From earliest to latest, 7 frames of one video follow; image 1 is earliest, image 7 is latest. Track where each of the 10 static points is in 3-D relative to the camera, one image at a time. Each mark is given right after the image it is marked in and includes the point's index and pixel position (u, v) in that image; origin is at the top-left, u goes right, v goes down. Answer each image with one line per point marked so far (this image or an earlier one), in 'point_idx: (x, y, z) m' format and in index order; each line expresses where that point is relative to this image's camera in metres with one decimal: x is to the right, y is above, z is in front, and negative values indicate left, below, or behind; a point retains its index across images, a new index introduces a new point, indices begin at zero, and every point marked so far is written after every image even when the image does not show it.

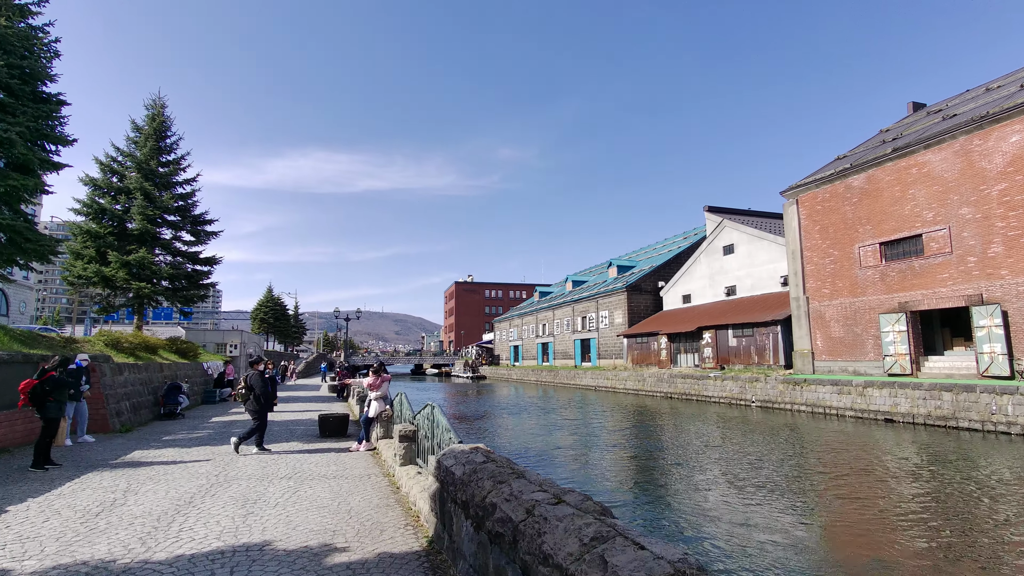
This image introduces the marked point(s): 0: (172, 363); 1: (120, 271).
0: (-10.0, -2.2, +15.3) m
1: (-13.0, +0.6, +17.3) m
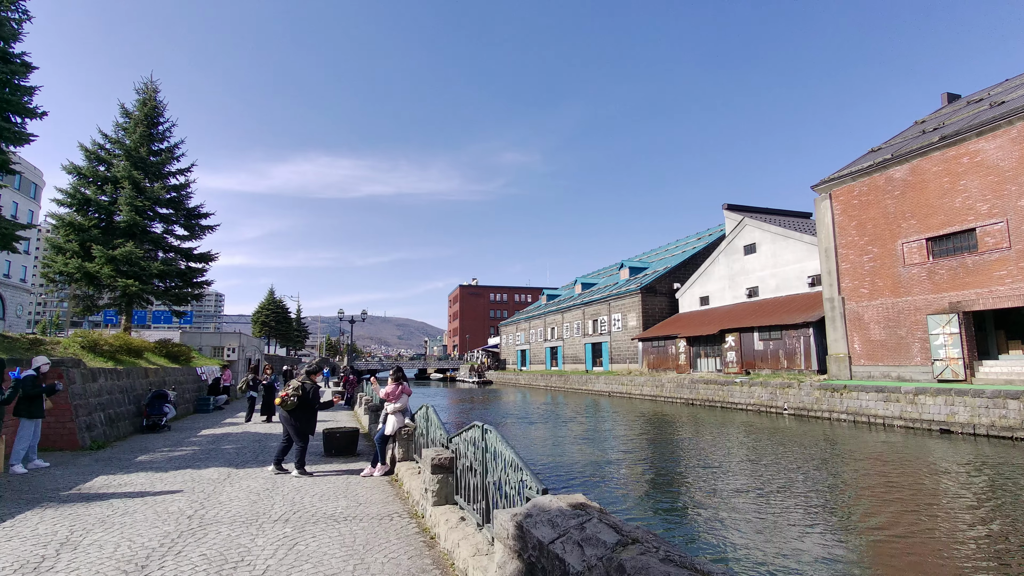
0: (-9.4, -2.1, +13.8) m
1: (-12.3, +0.6, +15.8) m
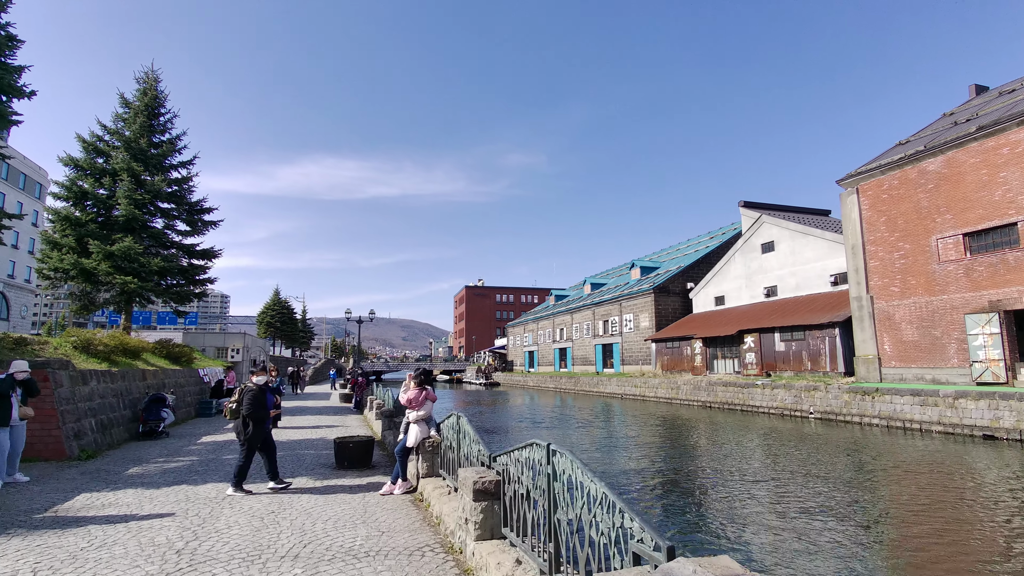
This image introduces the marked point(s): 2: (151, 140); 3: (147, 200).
0: (-8.8, -2.0, +13.0) m
1: (-11.8, +0.7, +15.0) m
2: (-11.8, +4.8, +16.9) m
3: (-11.2, +2.7, +16.0) m
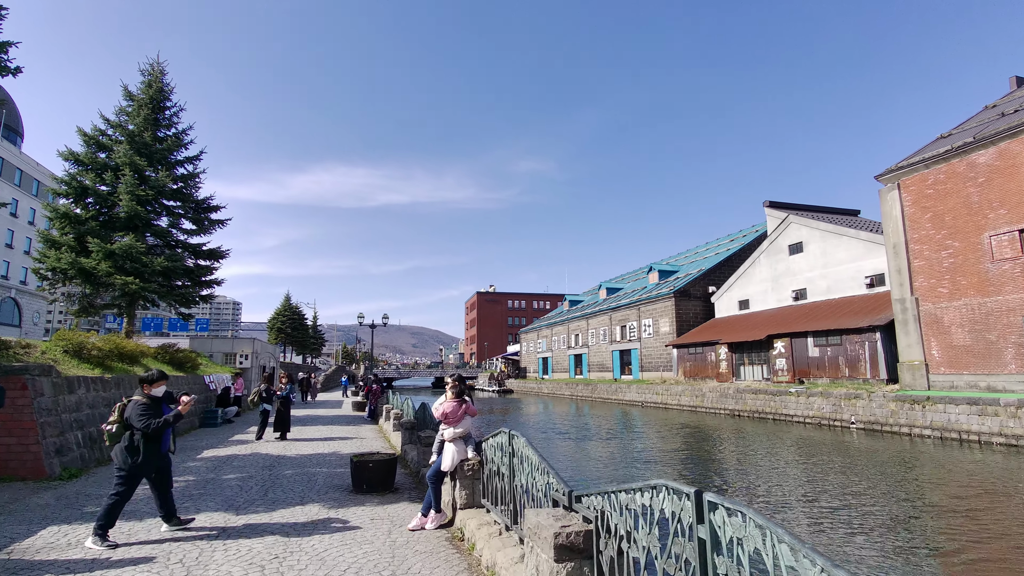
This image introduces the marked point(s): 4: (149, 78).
0: (-8.2, -2.0, +12.0) m
1: (-11.1, +0.7, +14.1) m
2: (-11.0, +4.8, +16.1) m
3: (-10.5, +2.7, +15.1) m
4: (-11.6, +6.7, +16.7) m
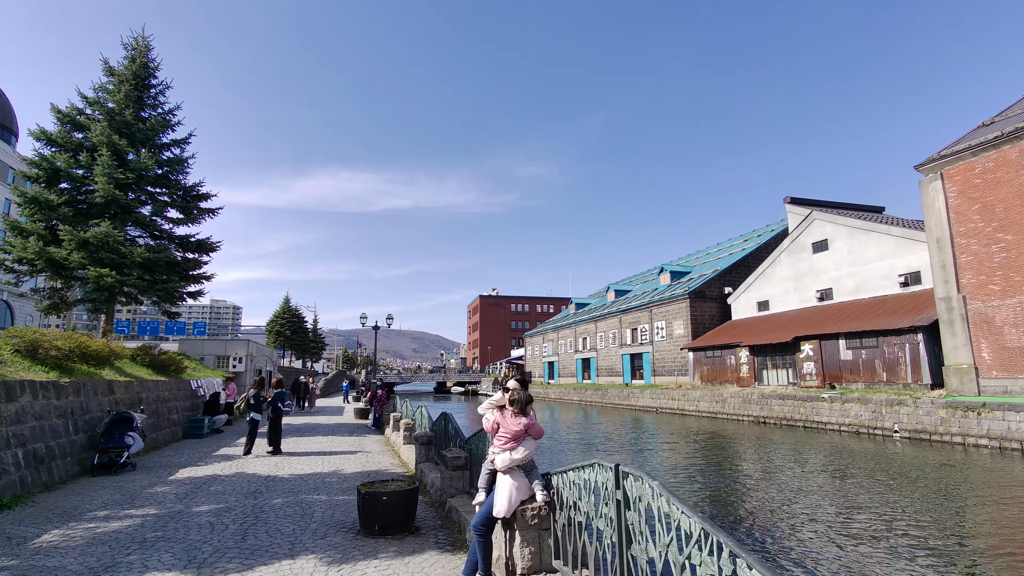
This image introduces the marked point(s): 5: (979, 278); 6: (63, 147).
0: (-7.6, -1.9, +10.4) m
1: (-10.5, +0.8, +12.6) m
2: (-10.5, +4.9, +14.6) m
3: (-9.9, +2.8, +13.6) m
4: (-11.0, +6.8, +15.2) m
5: (+17.4, +0.4, +19.5) m
6: (-11.6, +3.7, +13.5) m
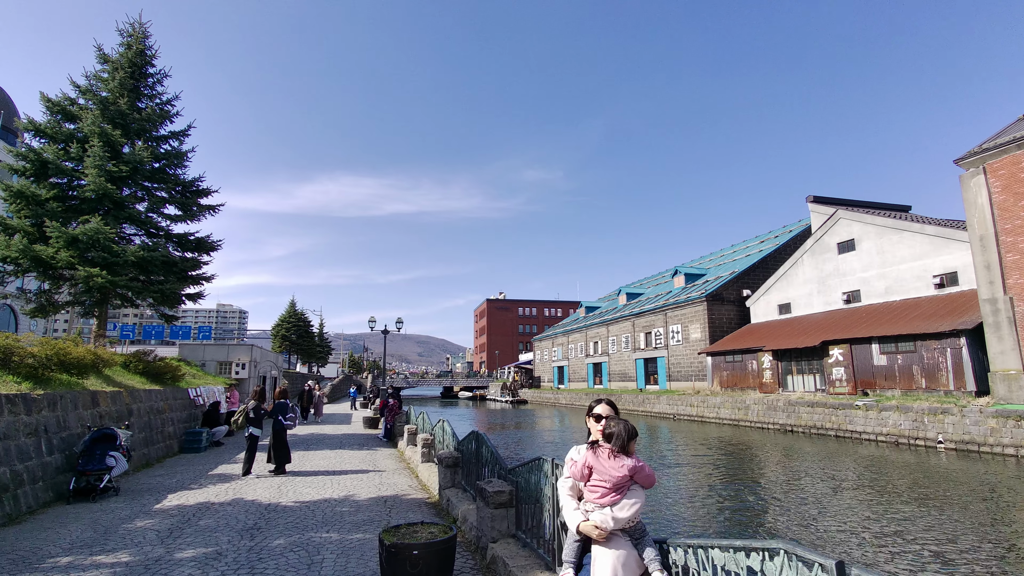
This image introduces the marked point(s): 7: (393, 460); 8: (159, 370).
0: (-7.1, -1.9, +9.4) m
1: (-10.0, +0.8, +11.6) m
2: (-9.9, +4.9, +13.7) m
3: (-9.4, +2.8, +12.6) m
4: (-10.5, +6.8, +14.3) m
5: (+18.1, +0.4, +18.2) m
6: (-11.1, +3.6, +12.6) m
7: (-2.4, -3.4, +10.5) m
8: (-8.1, -1.8, +11.9) m
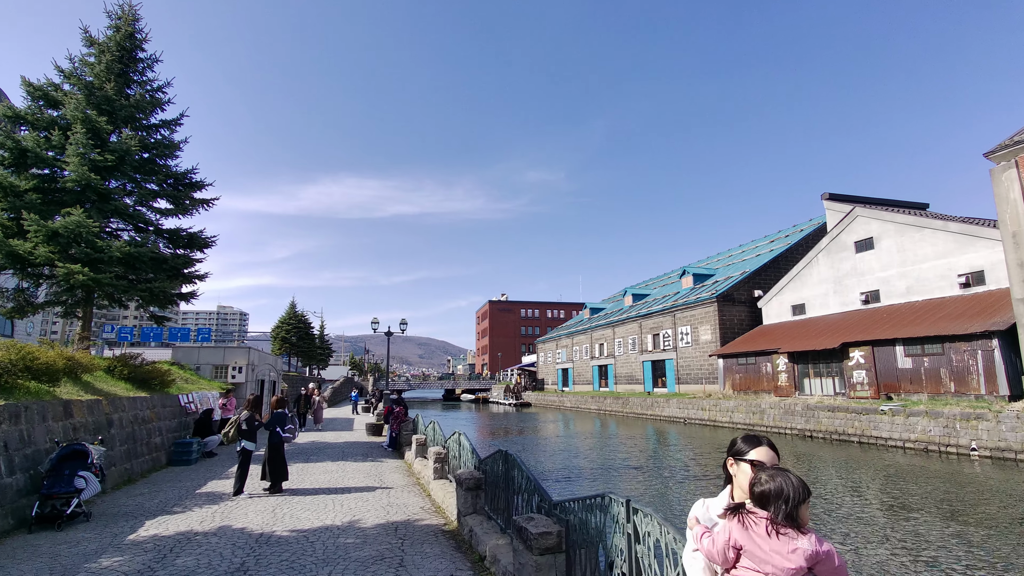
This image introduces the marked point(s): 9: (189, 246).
0: (-6.7, -1.8, +8.5) m
1: (-9.6, +0.8, +10.7) m
2: (-9.6, +4.9, +12.8) m
3: (-9.0, +2.8, +11.7) m
4: (-10.1, +6.8, +13.4) m
5: (+18.4, +0.4, +17.3) m
6: (-10.7, +3.6, +11.7) m
7: (-2.0, -3.4, +9.6) m
8: (-7.7, -1.8, +11.0) m
9: (-8.4, +1.1, +13.6) m
